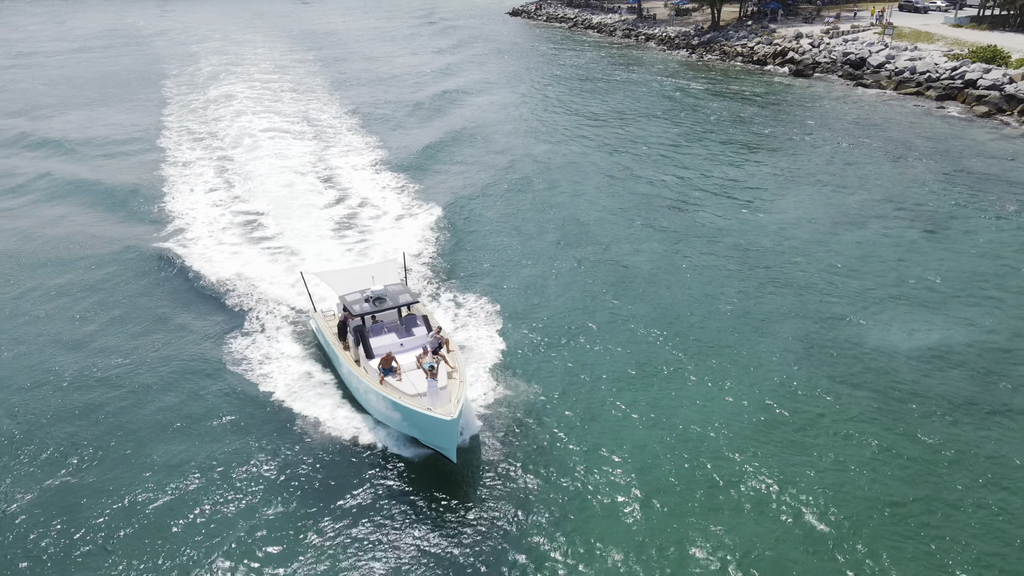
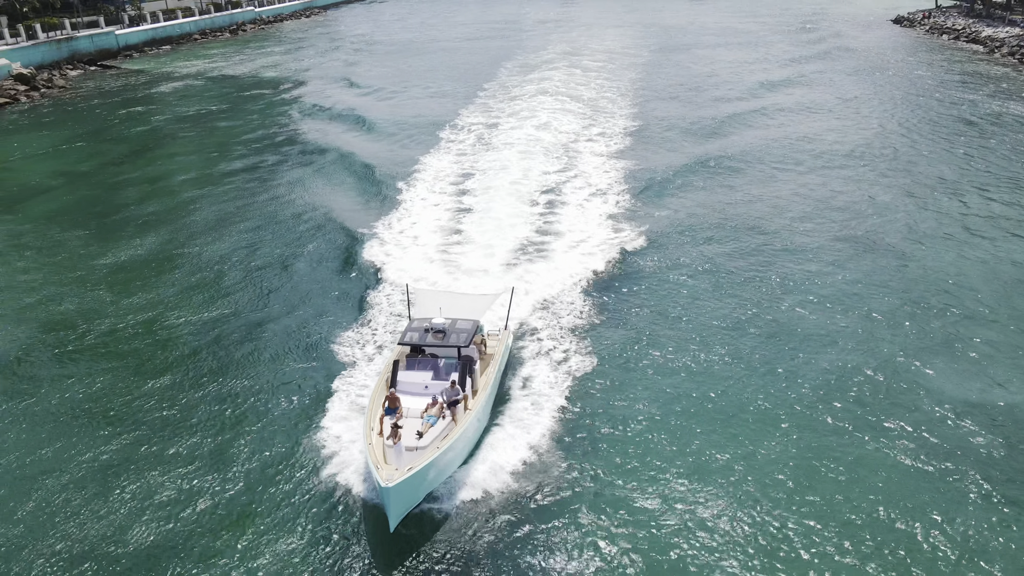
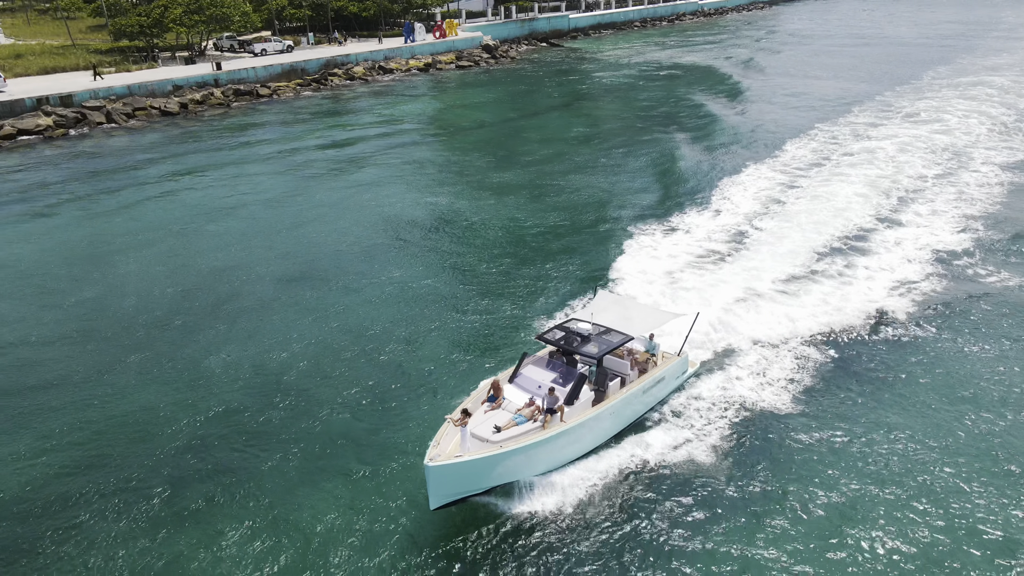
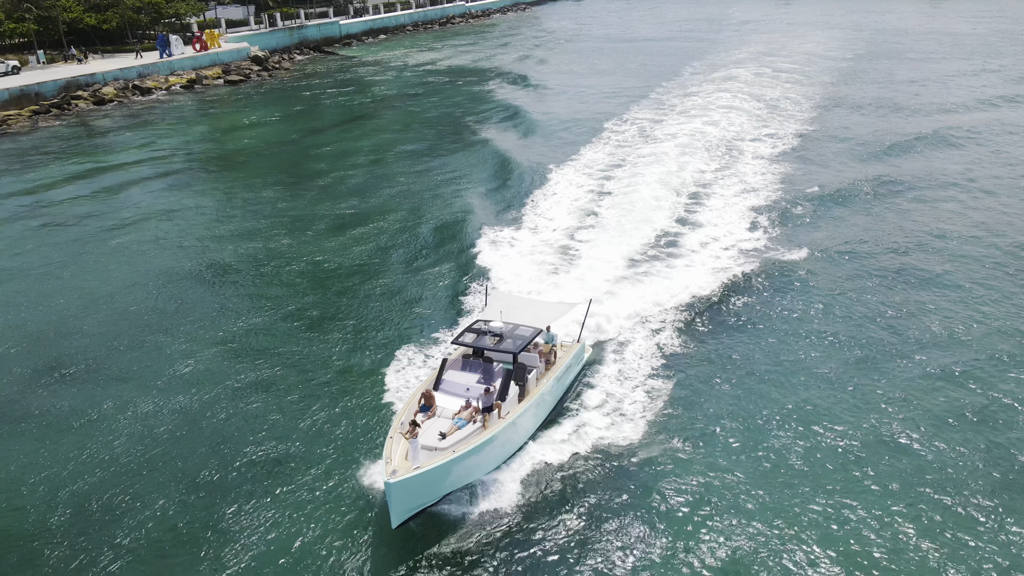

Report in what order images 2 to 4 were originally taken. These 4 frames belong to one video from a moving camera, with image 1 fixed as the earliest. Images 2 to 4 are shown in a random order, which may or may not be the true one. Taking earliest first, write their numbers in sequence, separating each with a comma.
2, 4, 3
